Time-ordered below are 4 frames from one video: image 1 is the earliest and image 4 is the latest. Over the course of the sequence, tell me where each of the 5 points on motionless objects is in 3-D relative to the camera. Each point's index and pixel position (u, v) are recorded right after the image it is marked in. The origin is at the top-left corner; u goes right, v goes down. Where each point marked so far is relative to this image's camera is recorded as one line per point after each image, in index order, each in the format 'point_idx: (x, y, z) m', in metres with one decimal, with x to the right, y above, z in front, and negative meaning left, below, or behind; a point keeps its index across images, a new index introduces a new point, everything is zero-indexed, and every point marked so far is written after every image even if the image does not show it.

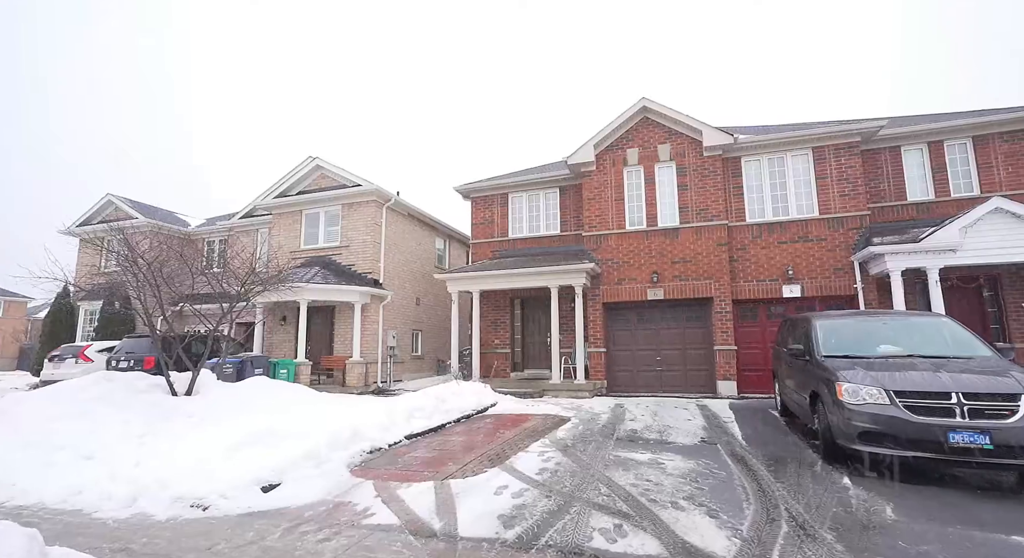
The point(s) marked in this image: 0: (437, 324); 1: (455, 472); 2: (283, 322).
0: (-3.0, -1.8, +18.2) m
1: (-0.6, -2.1, +5.1) m
2: (-7.2, -1.4, +14.7) m
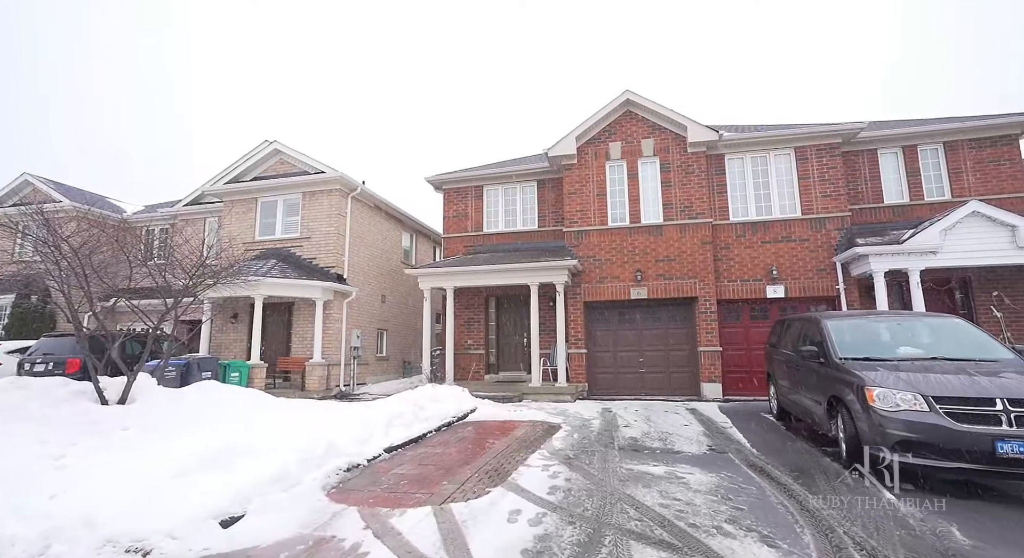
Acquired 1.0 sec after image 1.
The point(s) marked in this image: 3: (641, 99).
0: (-4.0, -1.6, +17.3) m
1: (-0.6, -2.0, +4.4) m
2: (-8.0, -1.2, +13.4) m
3: (+3.4, +4.7, +12.2) m
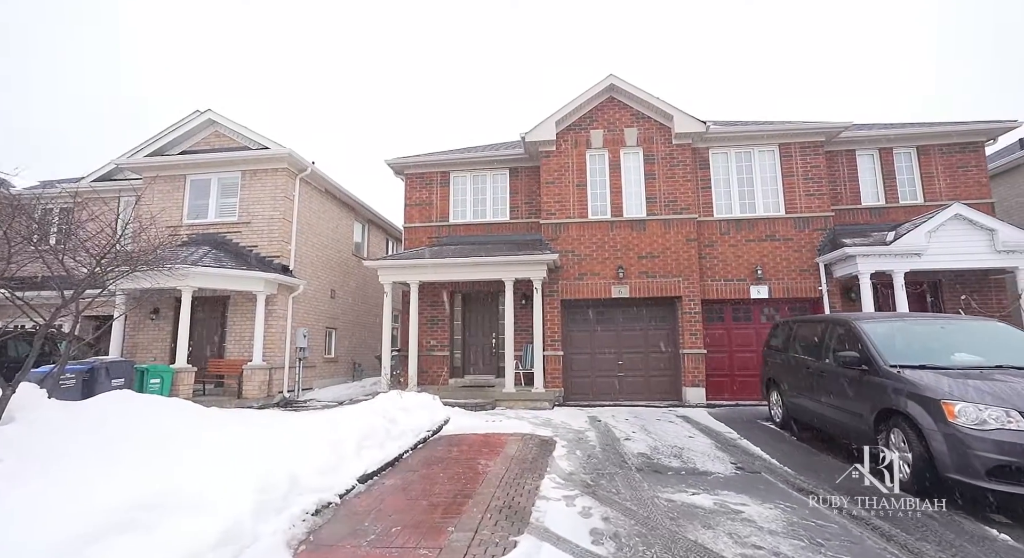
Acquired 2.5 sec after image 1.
0: (-5.3, -1.4, +15.7) m
1: (-0.3, -1.9, +3.3) m
2: (-8.7, -0.9, +11.4) m
3: (+2.8, +4.7, +11.5) m
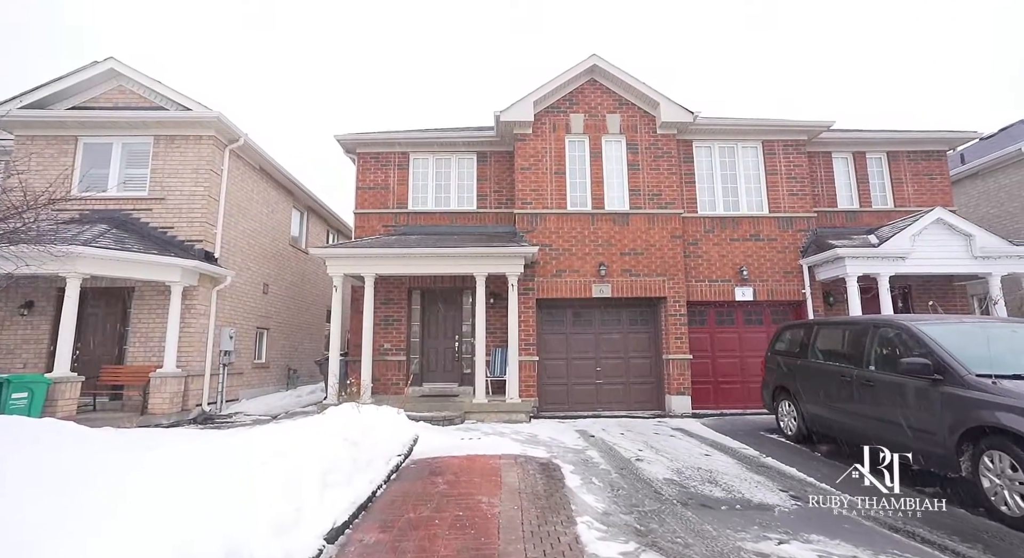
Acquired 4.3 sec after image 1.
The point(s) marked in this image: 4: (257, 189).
0: (-6.4, -1.2, +13.7) m
1: (+0.1, -1.8, +2.1) m
2: (-9.3, -0.6, +9.0) m
3: (+2.2, +4.8, +10.7) m
4: (-6.6, +2.3, +12.1) m
